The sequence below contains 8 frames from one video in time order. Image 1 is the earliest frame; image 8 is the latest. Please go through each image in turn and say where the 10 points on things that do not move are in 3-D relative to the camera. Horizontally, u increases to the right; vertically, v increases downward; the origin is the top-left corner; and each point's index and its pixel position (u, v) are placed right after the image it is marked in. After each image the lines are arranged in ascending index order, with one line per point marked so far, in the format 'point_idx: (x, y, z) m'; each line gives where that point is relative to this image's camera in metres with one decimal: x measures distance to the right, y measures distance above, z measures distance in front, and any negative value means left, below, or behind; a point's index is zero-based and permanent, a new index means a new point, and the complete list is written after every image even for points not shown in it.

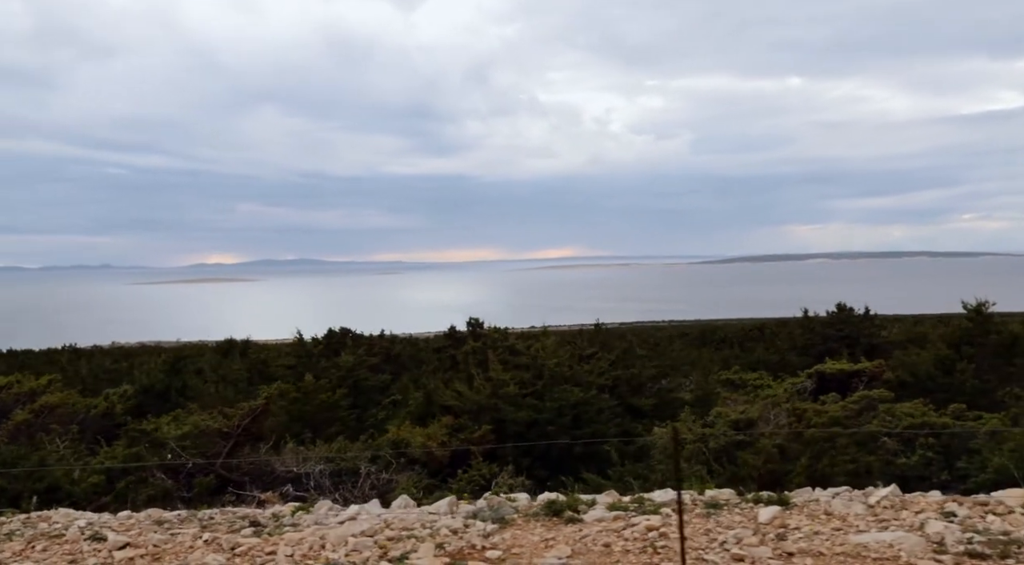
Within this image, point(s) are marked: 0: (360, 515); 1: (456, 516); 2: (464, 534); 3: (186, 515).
0: (-1.1, -1.7, +5.9) m
1: (-0.4, -1.7, +5.7) m
2: (-0.3, -1.7, +5.3) m
3: (-2.6, -1.9, +6.4) m
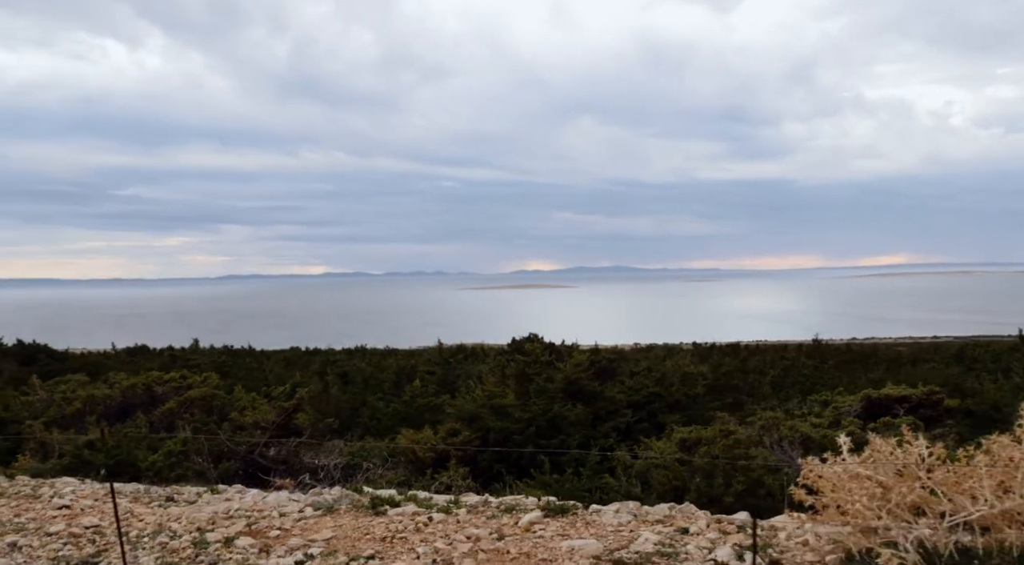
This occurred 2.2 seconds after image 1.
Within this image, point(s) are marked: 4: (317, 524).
0: (-2.4, -1.9, +7.0) m
1: (-1.7, -1.8, +6.5) m
2: (-1.8, -1.8, +6.1) m
3: (-3.7, -2.0, +7.8) m
4: (-1.5, -1.8, +5.8) m
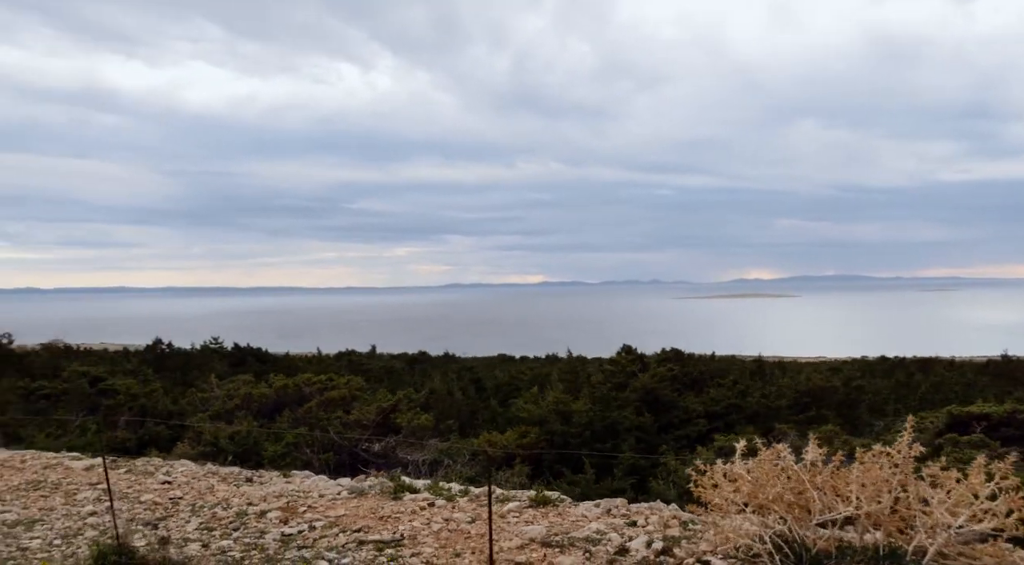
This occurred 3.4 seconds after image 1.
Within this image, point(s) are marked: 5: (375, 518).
0: (-2.2, -2.0, +8.1) m
1: (-1.6, -1.9, +7.5) m
2: (-1.7, -1.9, +7.1) m
3: (-3.3, -2.2, +9.2) m
4: (-1.5, -1.9, +6.8) m
5: (-1.1, -1.8, +6.1) m
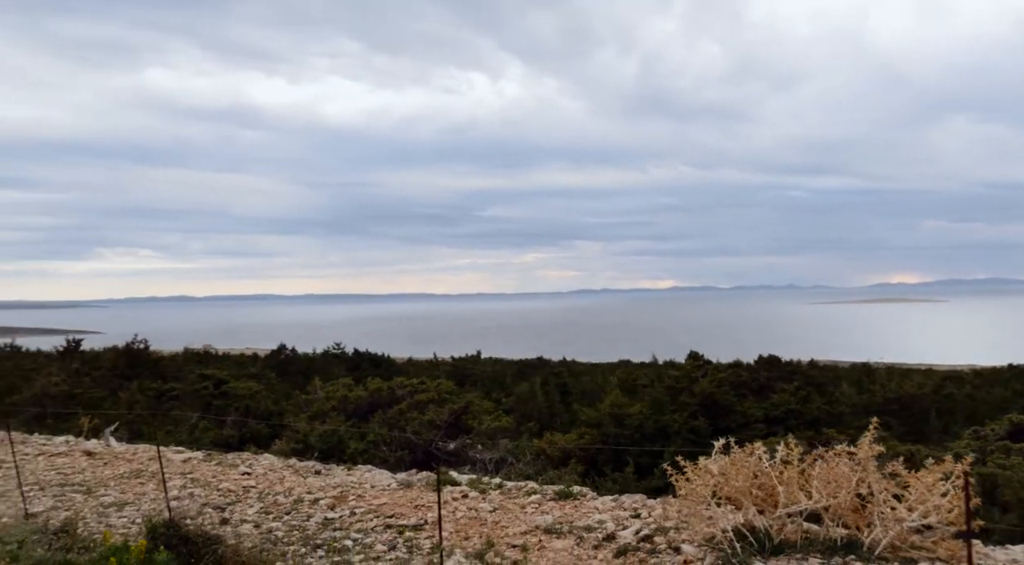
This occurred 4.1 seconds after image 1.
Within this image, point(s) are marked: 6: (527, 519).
0: (-1.7, -2.1, +8.8) m
1: (-1.2, -2.0, +8.2) m
2: (-1.4, -2.0, +7.8) m
3: (-2.7, -2.3, +10.0) m
4: (-1.2, -2.0, +7.5) m
5: (-0.9, -1.9, +6.8) m
6: (+0.1, -1.7, +5.9) m
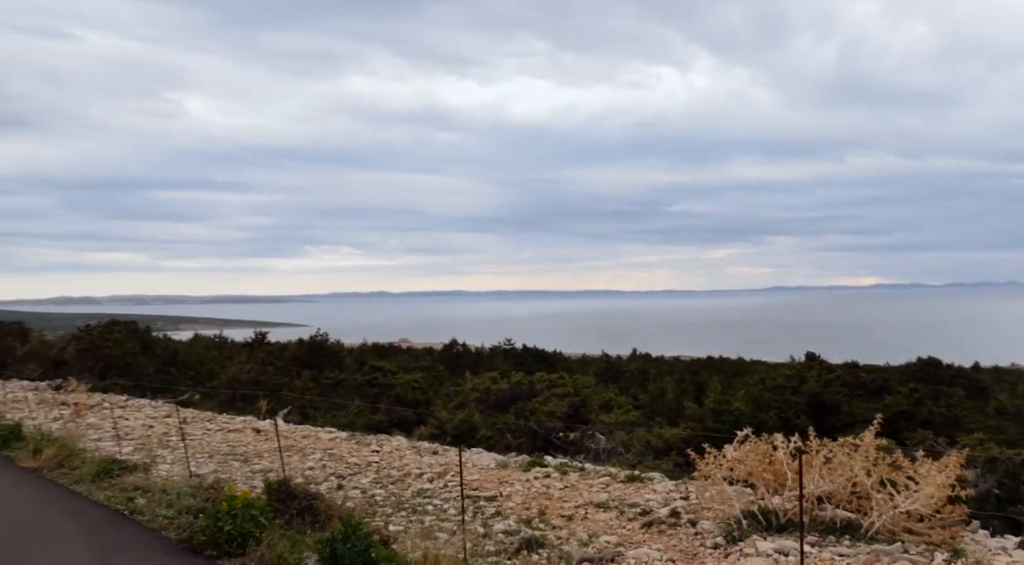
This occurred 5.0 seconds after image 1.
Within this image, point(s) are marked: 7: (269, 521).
0: (-0.6, -2.1, +9.8) m
1: (-0.2, -2.0, +9.1) m
2: (-0.5, -2.0, +8.8) m
3: (-1.3, -2.3, +11.2) m
4: (-0.4, -2.0, +8.4) m
5: (-0.2, -1.9, +7.6) m
6: (+0.6, -1.8, +6.6) m
7: (-1.8, -1.8, +5.9) m
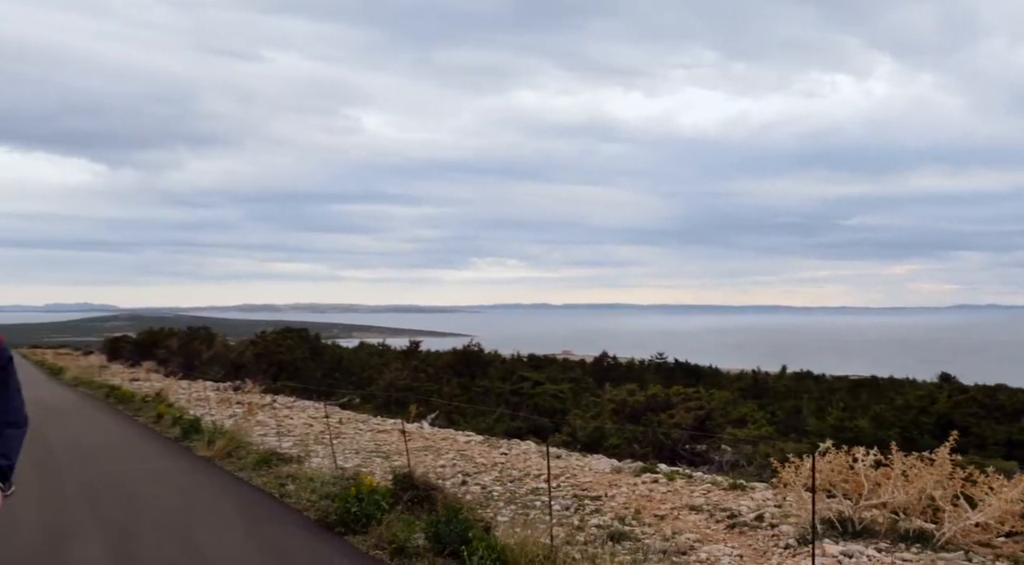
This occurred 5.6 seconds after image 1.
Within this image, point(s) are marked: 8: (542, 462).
0: (+1.0, -2.3, +10.4) m
1: (+1.1, -2.2, +9.6) m
2: (+0.9, -2.2, +9.3) m
3: (+0.5, -2.5, +11.8) m
4: (+0.9, -2.2, +8.9) m
5: (+0.9, -2.1, +8.1) m
6: (+1.5, -1.9, +6.9) m
7: (-1.0, -1.9, +6.7) m
8: (+0.4, -2.3, +10.3) m
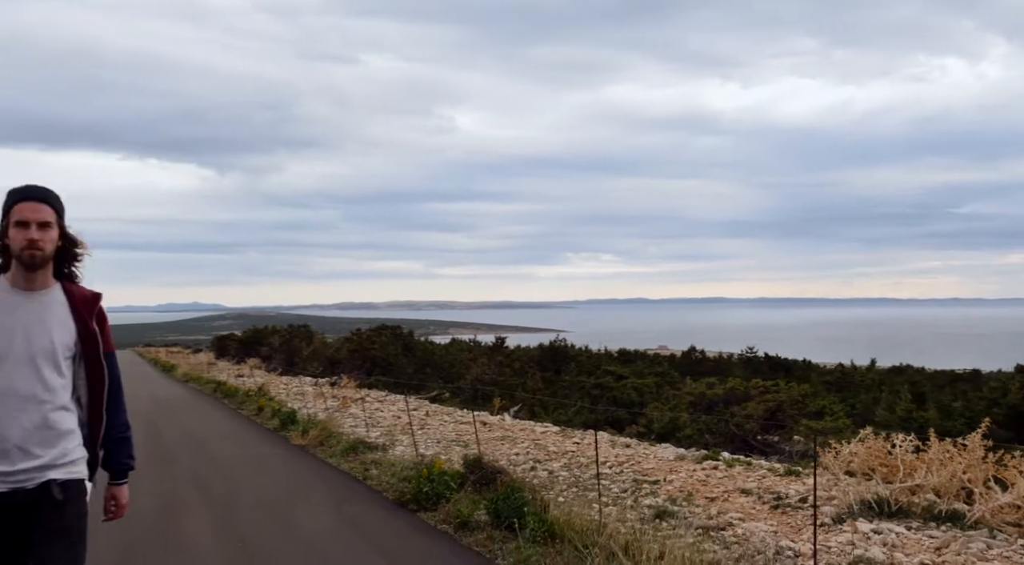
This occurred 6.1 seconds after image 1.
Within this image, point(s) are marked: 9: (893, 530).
0: (+1.9, -2.2, +10.7) m
1: (+2.0, -2.1, +9.9) m
2: (+1.7, -2.1, +9.7) m
3: (+1.6, -2.4, +12.2) m
4: (+1.7, -2.1, +9.2) m
5: (+1.6, -2.0, +8.5) m
6: (+2.1, -1.8, +7.2) m
7: (-0.5, -1.9, +7.3) m
8: (+1.3, -2.3, +10.7) m
9: (+2.4, -1.5, +4.9) m
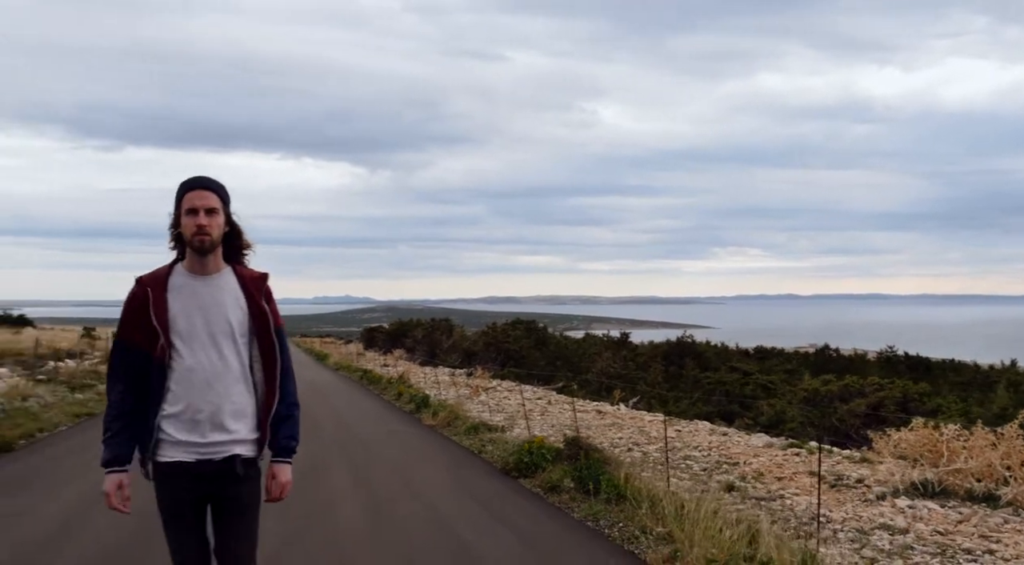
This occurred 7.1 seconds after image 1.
0: (+3.4, -2.2, +11.3) m
1: (+3.3, -2.1, +10.5) m
2: (+3.0, -2.1, +10.3) m
3: (+3.3, -2.4, +12.8) m
4: (+2.9, -2.1, +9.9) m
5: (+2.7, -2.0, +9.1) m
6: (+2.9, -1.8, +7.8) m
7: (+0.4, -1.8, +8.3) m
8: (+2.8, -2.2, +11.4) m
9: (+2.9, -1.5, +5.5) m
